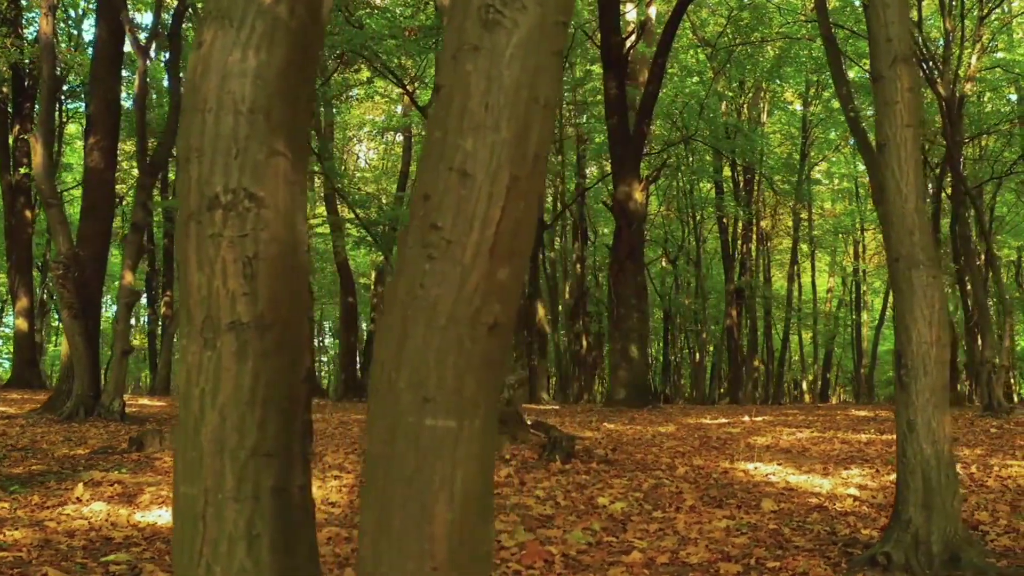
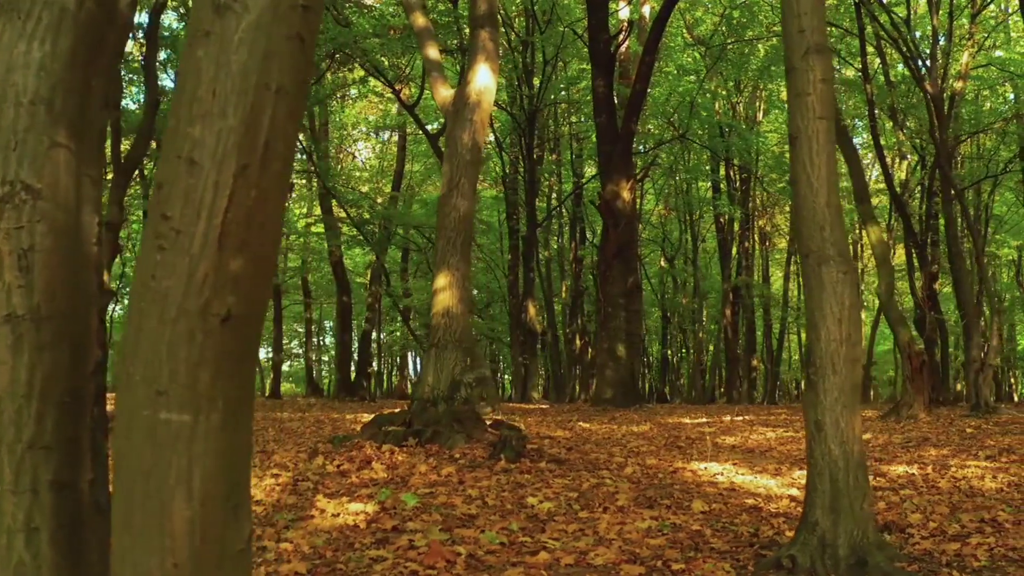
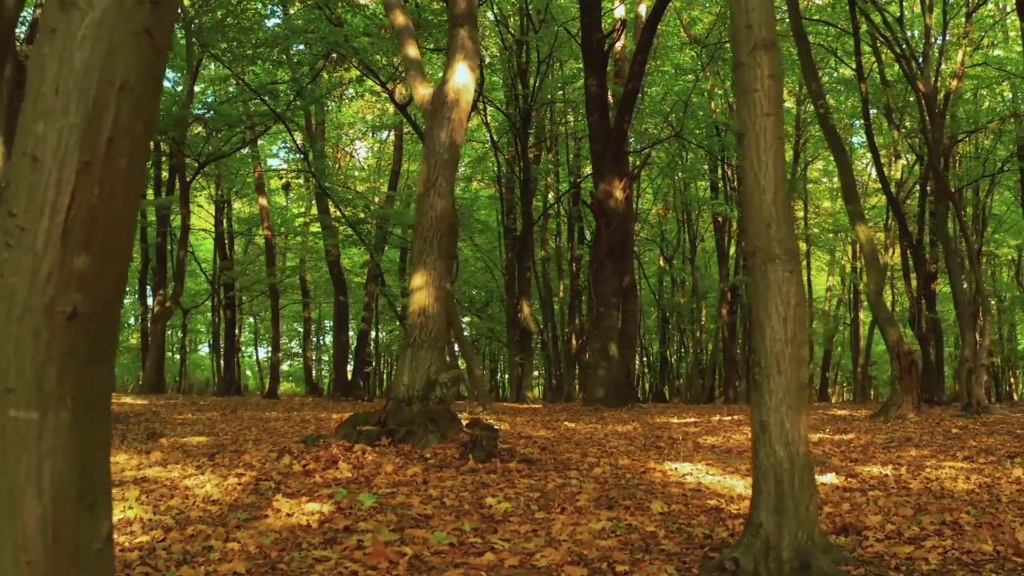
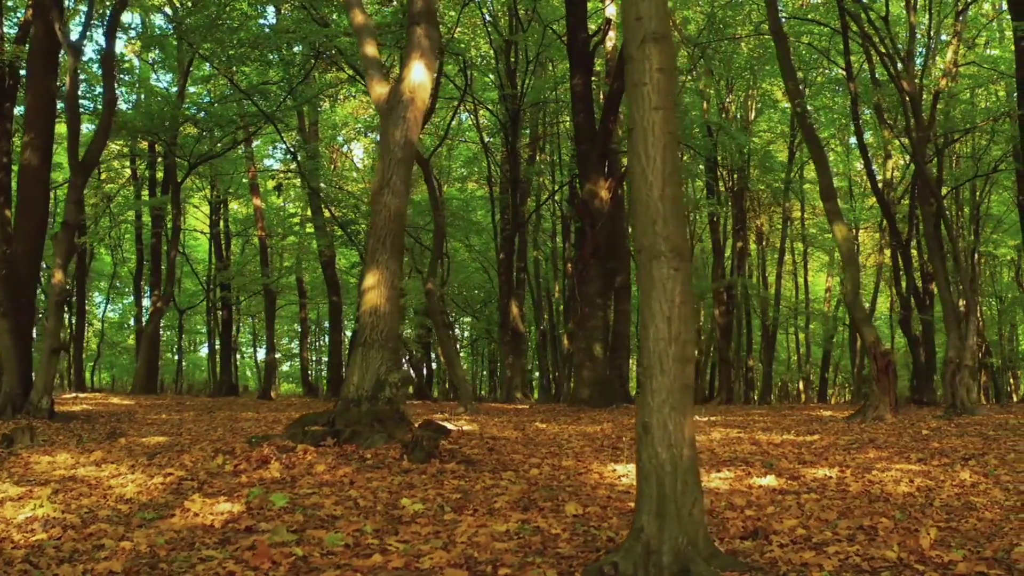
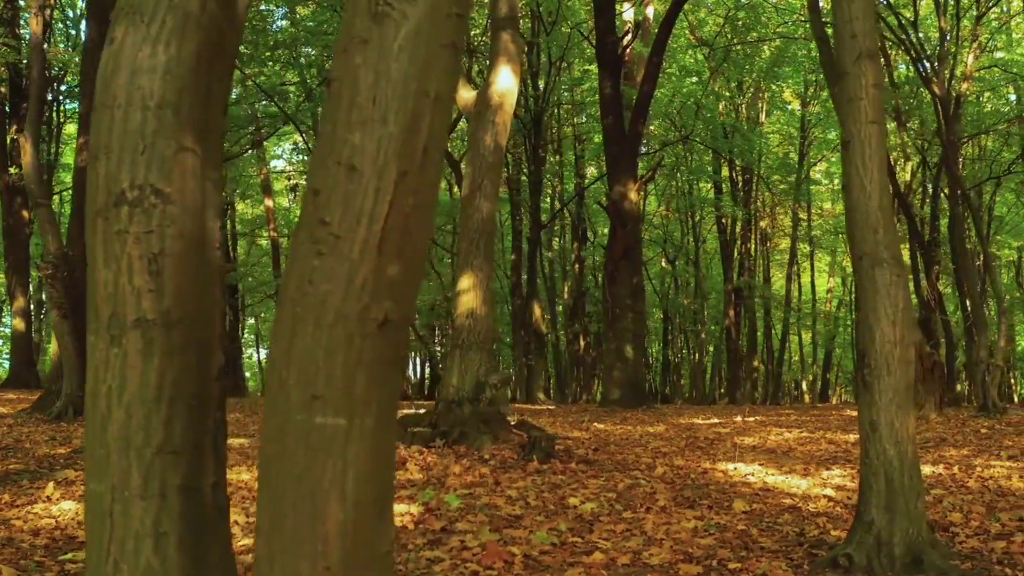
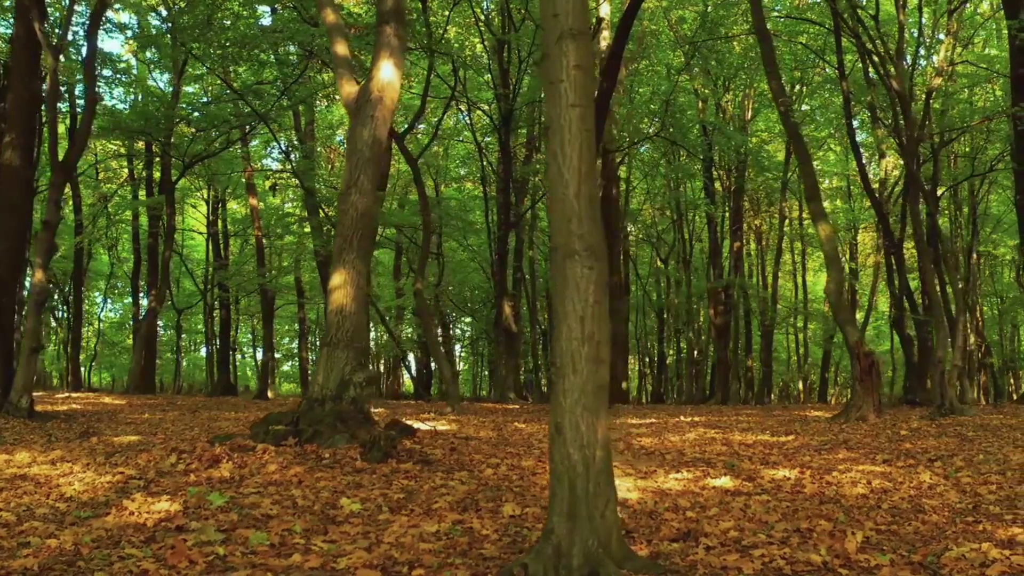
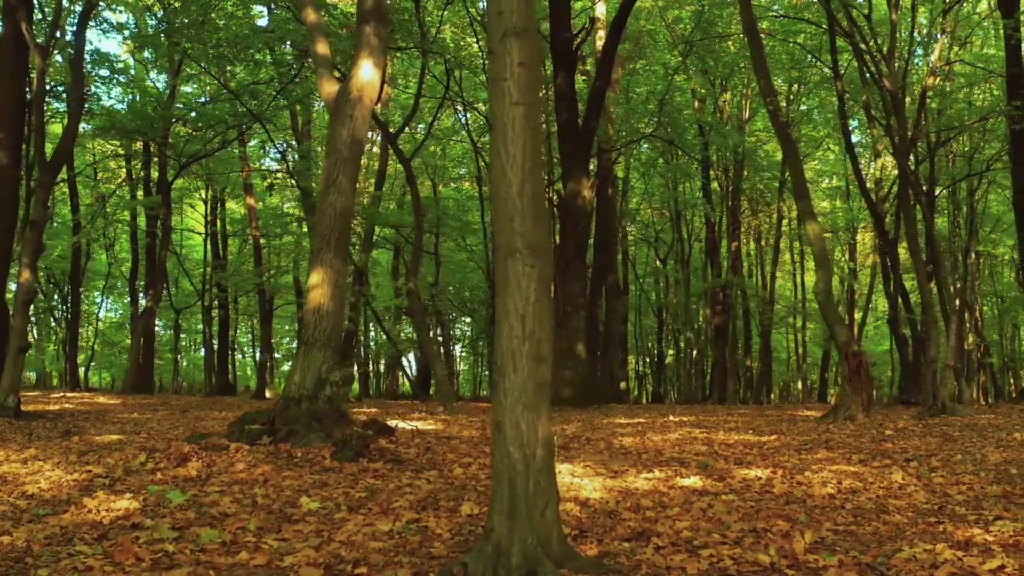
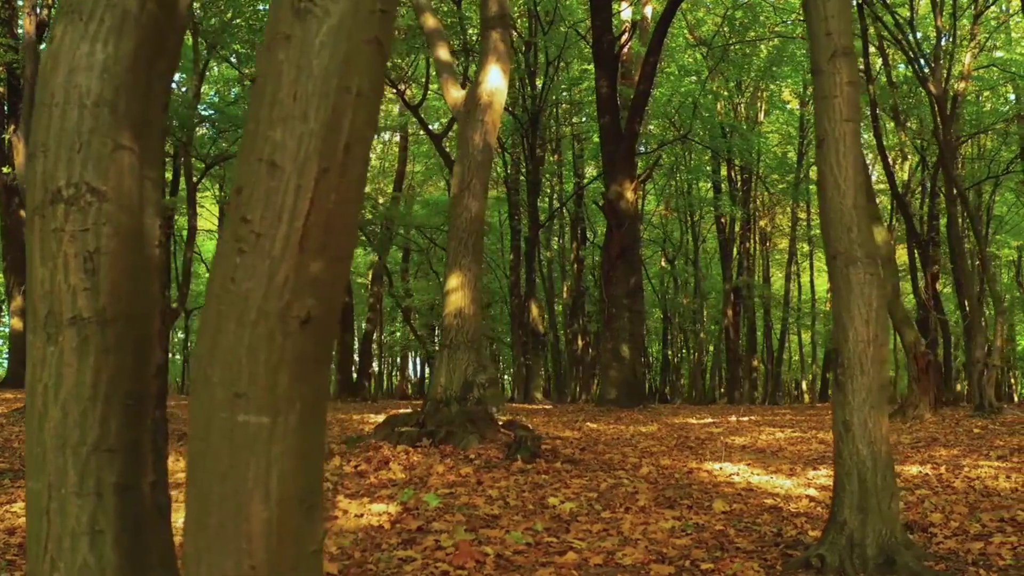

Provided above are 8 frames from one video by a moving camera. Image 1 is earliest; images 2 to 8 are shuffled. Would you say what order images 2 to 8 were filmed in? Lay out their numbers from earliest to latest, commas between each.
5, 8, 2, 3, 4, 6, 7
